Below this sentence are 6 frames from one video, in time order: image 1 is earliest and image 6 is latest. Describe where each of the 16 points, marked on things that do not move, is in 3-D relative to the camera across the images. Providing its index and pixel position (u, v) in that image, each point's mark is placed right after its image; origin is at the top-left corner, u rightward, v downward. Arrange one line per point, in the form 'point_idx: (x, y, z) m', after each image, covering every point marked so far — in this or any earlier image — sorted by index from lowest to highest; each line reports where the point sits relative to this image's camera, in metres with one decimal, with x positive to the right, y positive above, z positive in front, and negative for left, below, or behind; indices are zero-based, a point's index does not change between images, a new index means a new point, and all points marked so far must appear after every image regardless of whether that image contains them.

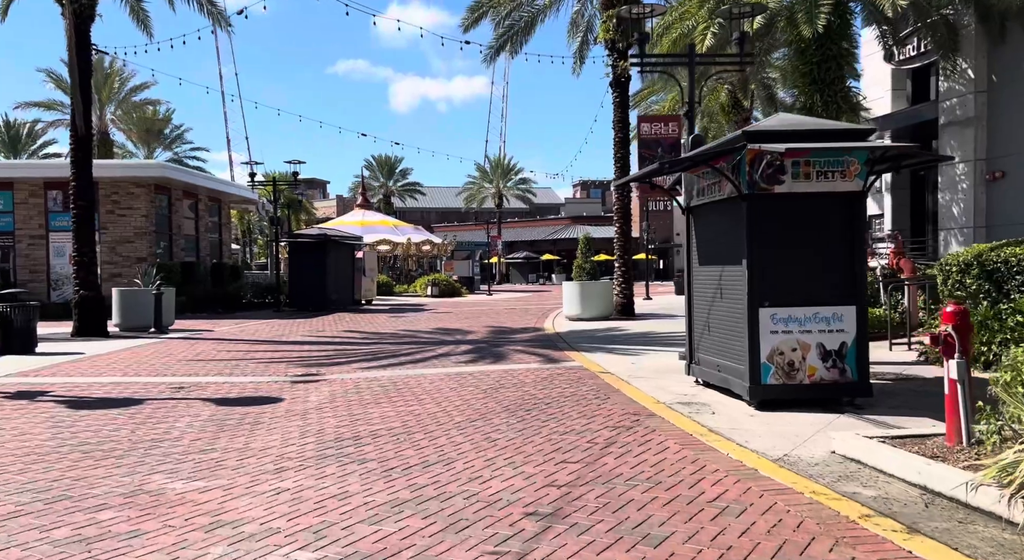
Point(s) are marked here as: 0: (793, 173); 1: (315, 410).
0: (+2.5, +0.9, +7.9) m
1: (-2.1, -1.4, +9.6) m
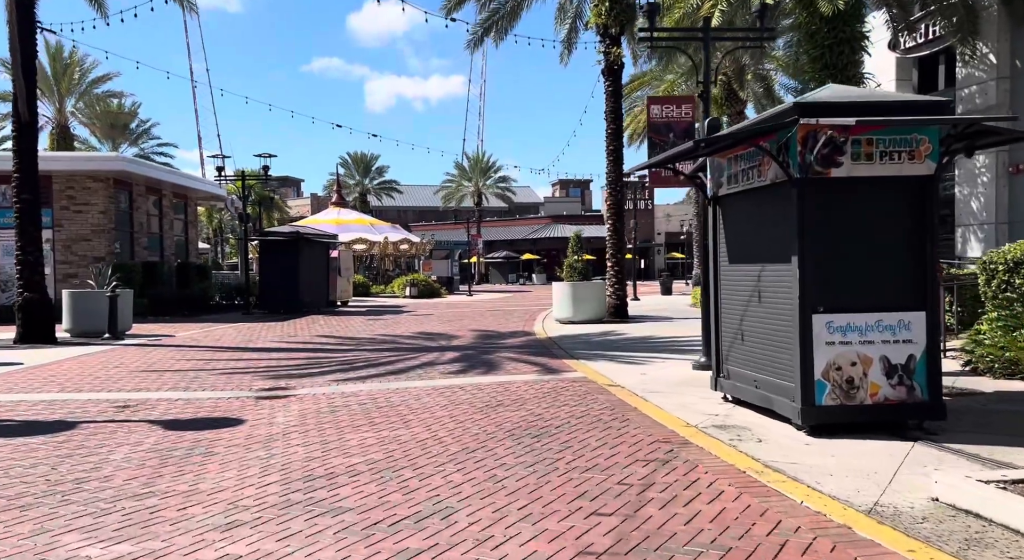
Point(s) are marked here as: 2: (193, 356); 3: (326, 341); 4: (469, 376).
0: (+2.5, +0.9, +6.6) m
1: (-2.1, -1.4, +8.2) m
2: (-5.4, -1.3, +15.0) m
3: (-3.6, -1.2, +17.4) m
4: (-0.6, -1.3, +12.0) m
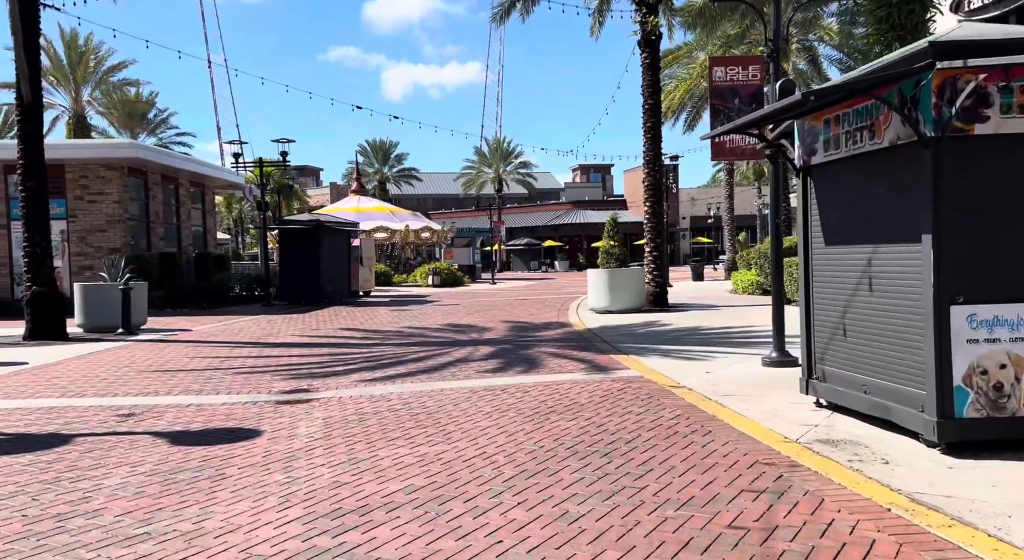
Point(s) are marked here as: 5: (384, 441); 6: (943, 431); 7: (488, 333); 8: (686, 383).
0: (+2.9, +1.0, +5.3) m
1: (-1.6, -1.4, +7.0) m
2: (-4.7, -1.1, +13.9) m
3: (-3.0, -1.0, +16.3) m
4: (0.0, -1.2, +10.8) m
5: (-1.1, -1.3, +7.3) m
6: (+2.6, -0.9, +5.5) m
7: (-0.4, -1.0, +16.0) m
8: (+1.8, -1.1, +9.3) m
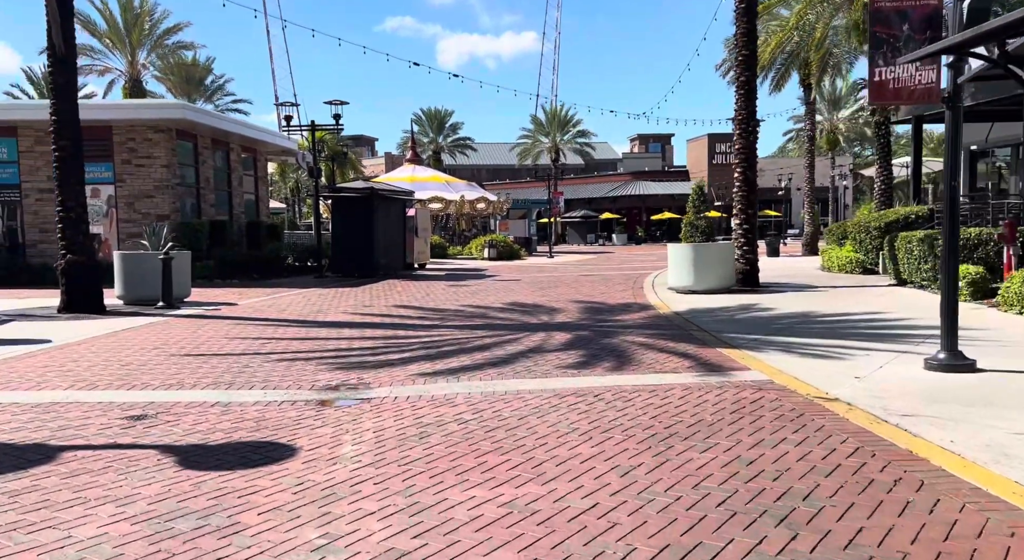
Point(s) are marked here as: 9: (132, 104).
0: (+3.5, +1.1, +3.1) m
1: (-1.0, -1.2, +5.2) m
2: (-3.6, -0.7, +12.2) m
3: (-1.7, -0.6, +14.6) m
4: (+0.9, -0.9, +8.9) m
5: (-0.4, -1.2, +5.4) m
6: (+3.2, -0.9, +3.4) m
7: (+0.8, -0.6, +14.0) m
8: (+2.7, -0.9, +7.2) m
9: (-8.7, +4.1, +20.3) m
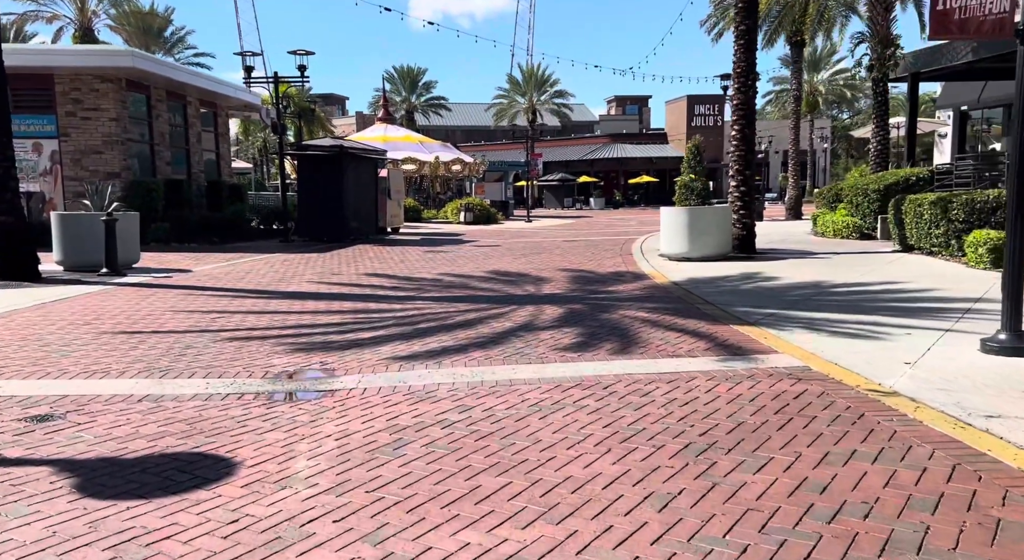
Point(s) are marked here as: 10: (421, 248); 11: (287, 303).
0: (+3.6, +1.1, +1.9) m
1: (-0.9, -1.1, +3.9) m
2: (-3.8, -0.3, +10.8) m
3: (-2.0, 0.0, +13.2) m
4: (+0.8, -0.6, +7.6) m
5: (-0.3, -1.0, +4.1) m
6: (+3.3, -0.9, +2.2) m
7: (+0.5, -0.1, +12.7) m
8: (+2.6, -0.7, +6.0) m
9: (-9.1, +4.8, +18.5) m
10: (-2.0, +0.7, +19.6) m
11: (-2.8, -0.3, +10.9) m
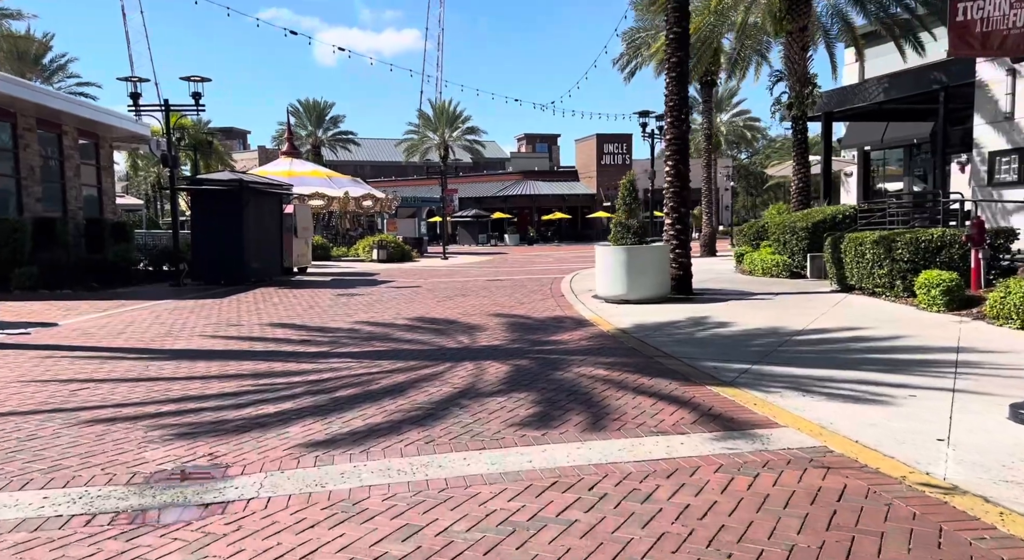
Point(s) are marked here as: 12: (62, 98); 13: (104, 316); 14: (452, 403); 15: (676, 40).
0: (+3.8, +0.9, +0.8) m
1: (-0.9, -1.4, +2.2) m
2: (-4.5, -0.9, +8.8) m
3: (-2.9, -0.7, +11.4) m
4: (+0.4, -1.1, +6.1) m
5: (-0.4, -1.3, +2.5) m
6: (+3.5, -1.0, +1.0) m
7: (-0.4, -0.7, +11.2) m
8: (+2.4, -1.1, +4.7) m
9: (-10.6, +3.9, +16.2) m
10: (-3.6, -0.2, +17.8) m
11: (-3.5, -0.9, +9.0) m
12: (-9.6, +3.9, +19.0) m
13: (-6.1, -0.6, +13.4) m
14: (-0.5, -1.0, +7.3) m
15: (+3.0, +4.2, +15.6) m
